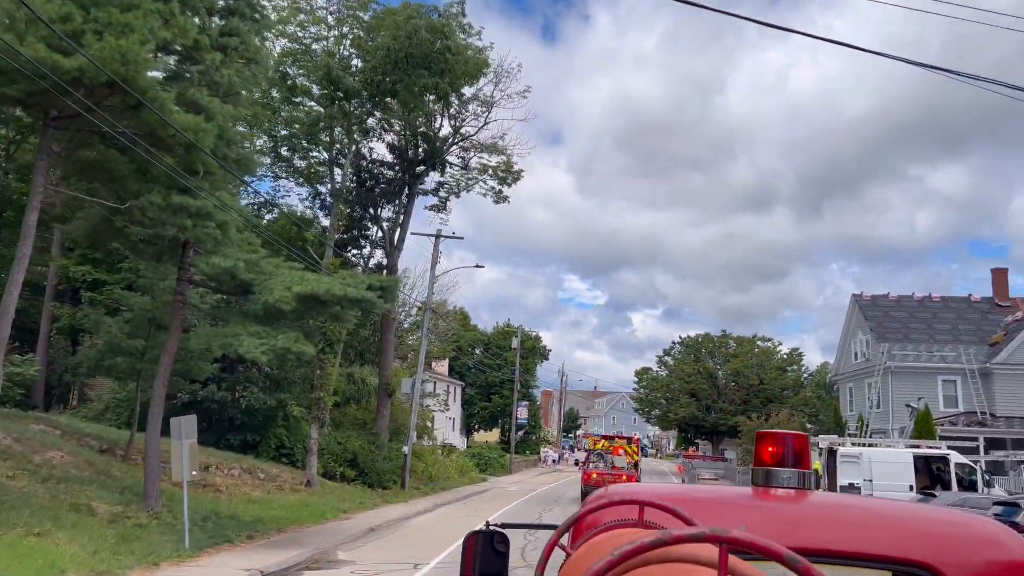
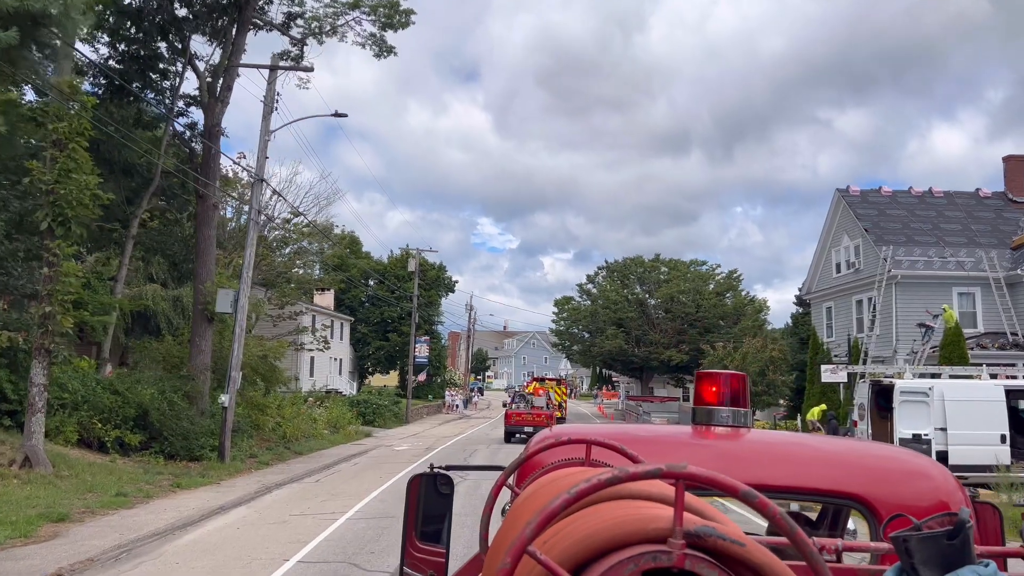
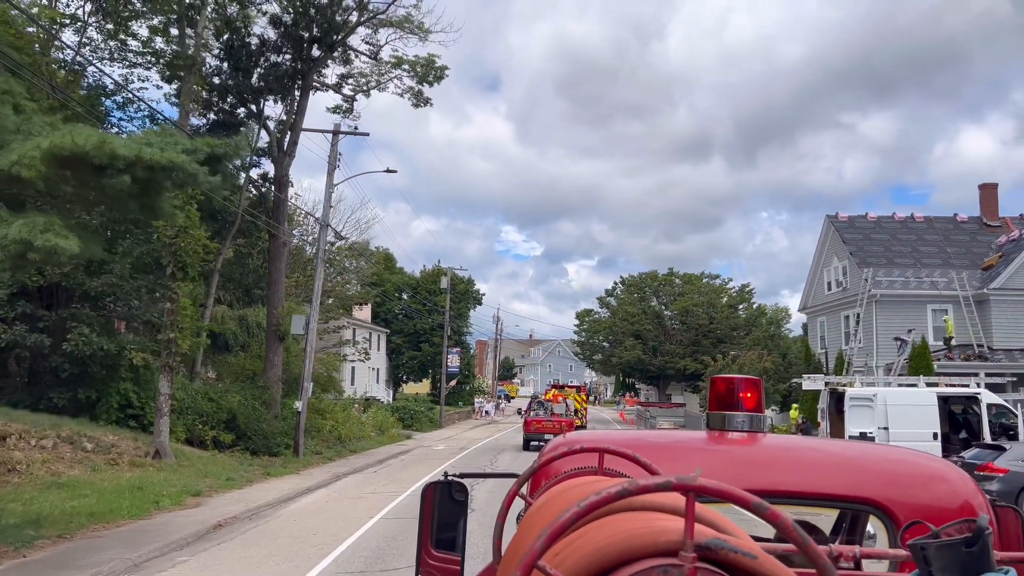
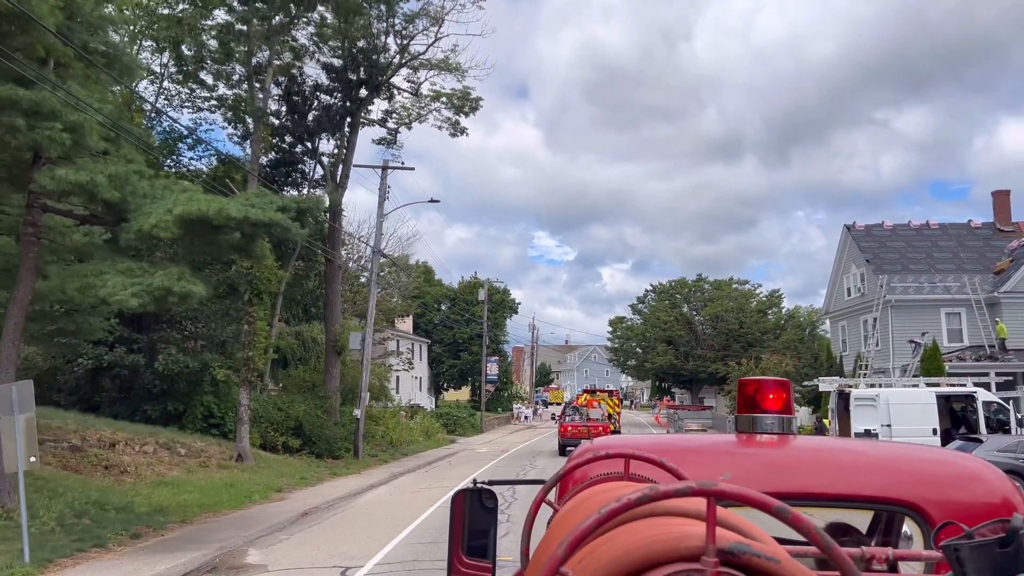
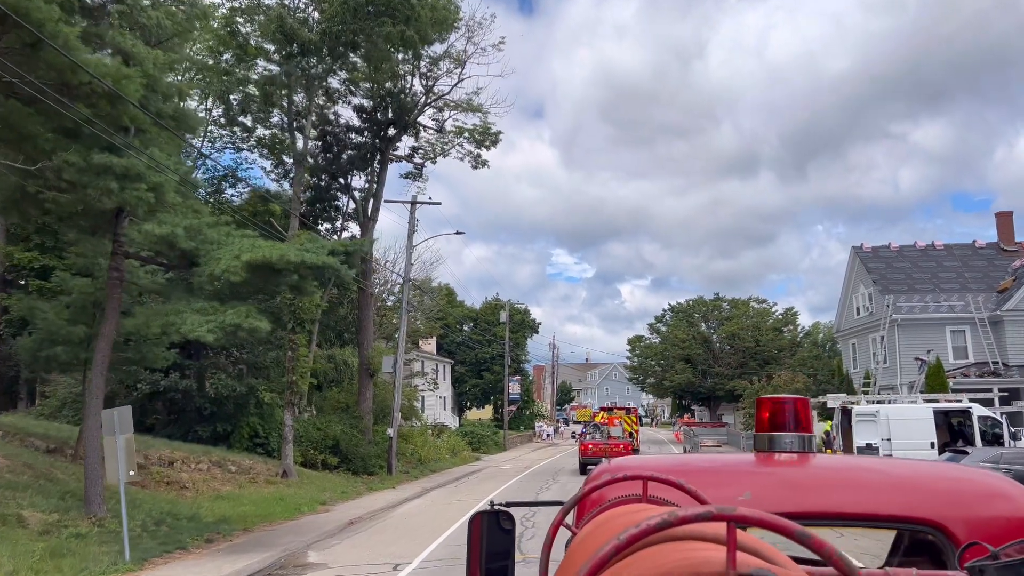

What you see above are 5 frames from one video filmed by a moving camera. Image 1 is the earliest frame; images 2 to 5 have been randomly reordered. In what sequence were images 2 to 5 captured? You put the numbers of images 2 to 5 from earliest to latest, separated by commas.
5, 4, 3, 2
